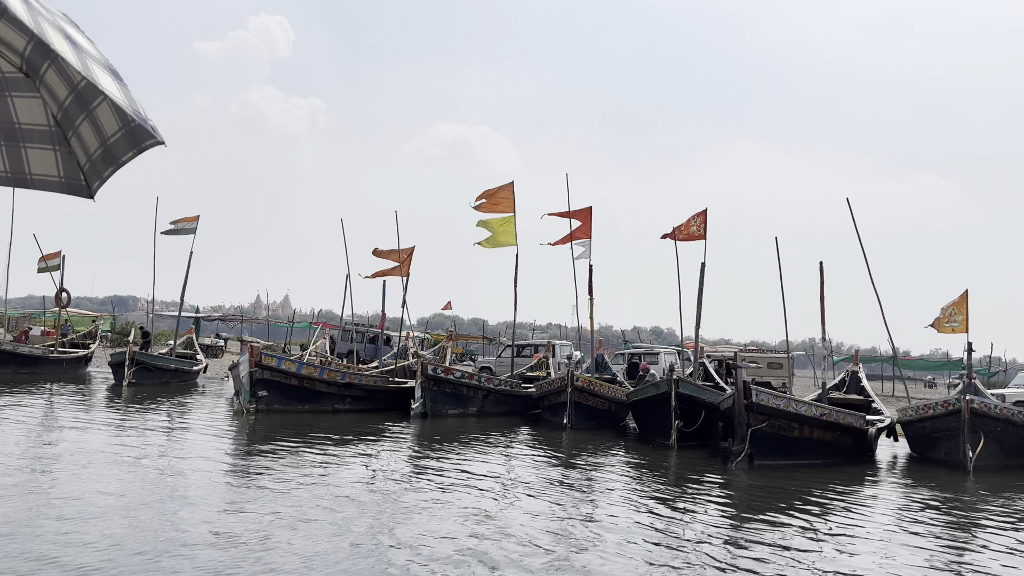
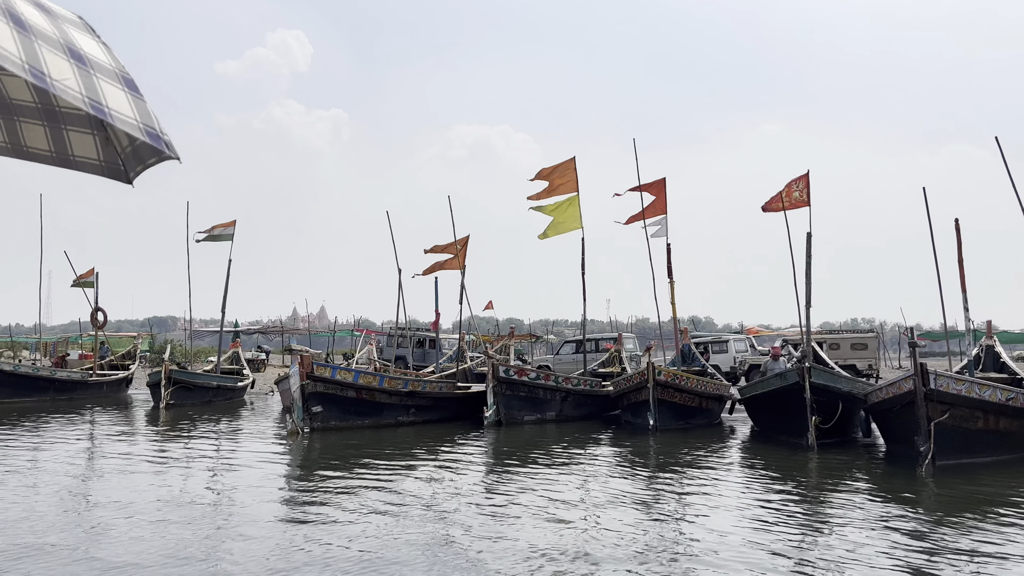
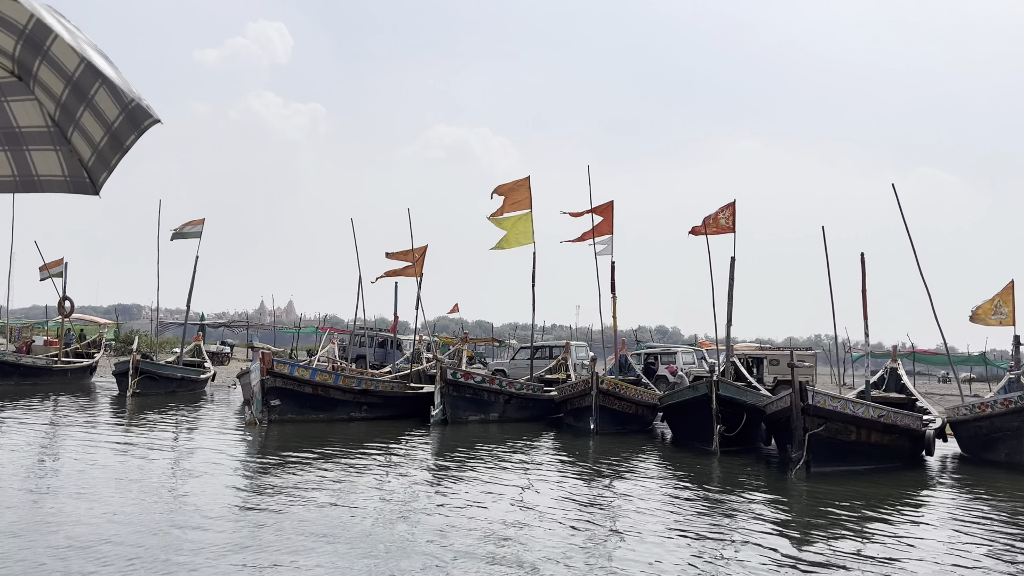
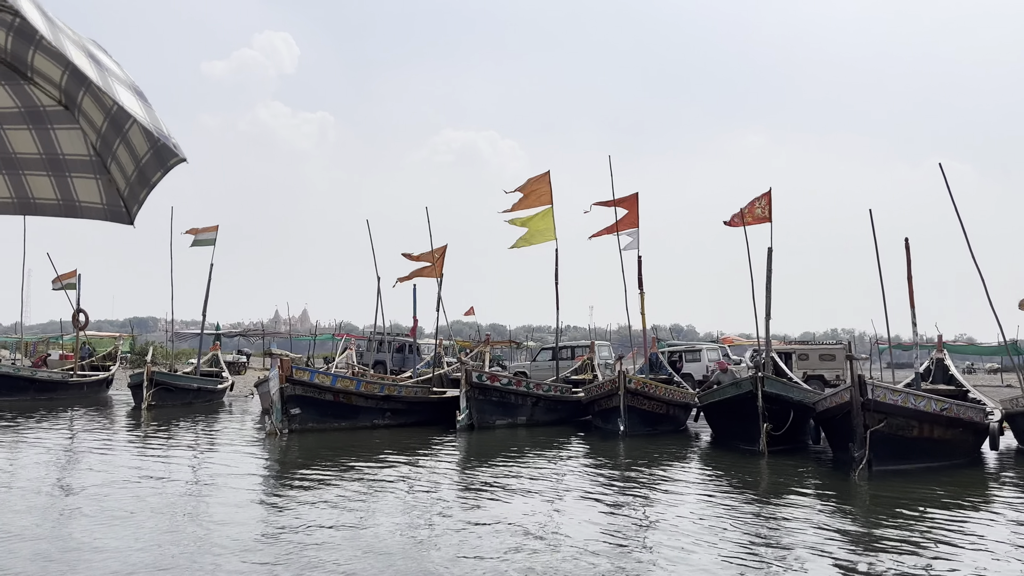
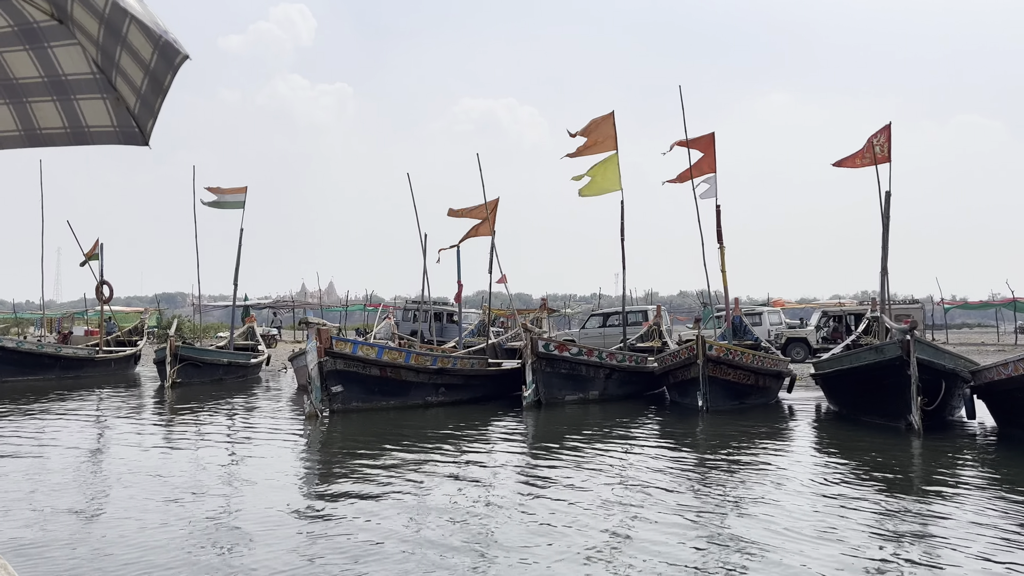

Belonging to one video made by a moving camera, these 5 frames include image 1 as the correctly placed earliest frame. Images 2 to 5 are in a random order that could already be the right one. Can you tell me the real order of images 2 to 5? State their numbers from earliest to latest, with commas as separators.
3, 4, 2, 5
